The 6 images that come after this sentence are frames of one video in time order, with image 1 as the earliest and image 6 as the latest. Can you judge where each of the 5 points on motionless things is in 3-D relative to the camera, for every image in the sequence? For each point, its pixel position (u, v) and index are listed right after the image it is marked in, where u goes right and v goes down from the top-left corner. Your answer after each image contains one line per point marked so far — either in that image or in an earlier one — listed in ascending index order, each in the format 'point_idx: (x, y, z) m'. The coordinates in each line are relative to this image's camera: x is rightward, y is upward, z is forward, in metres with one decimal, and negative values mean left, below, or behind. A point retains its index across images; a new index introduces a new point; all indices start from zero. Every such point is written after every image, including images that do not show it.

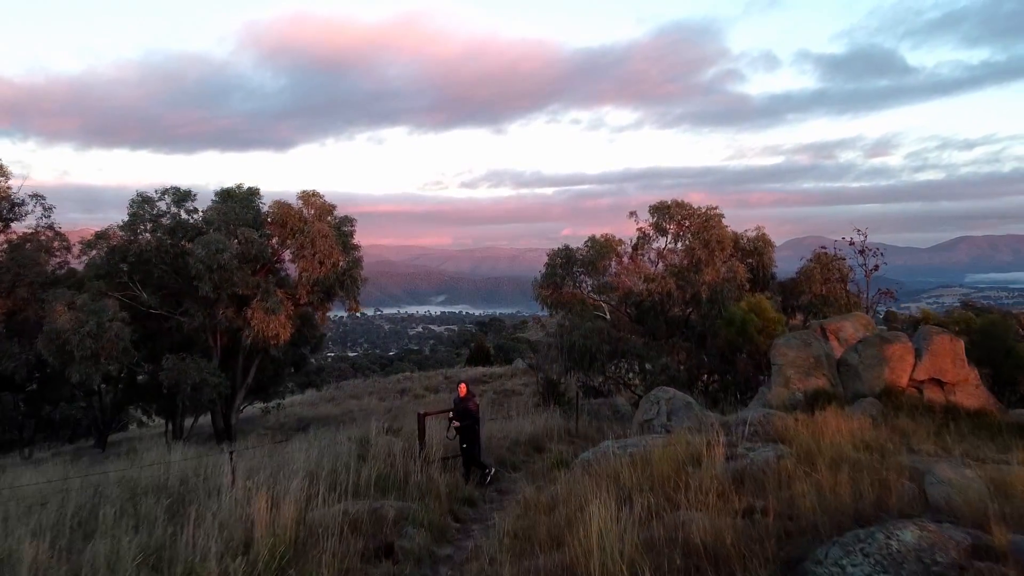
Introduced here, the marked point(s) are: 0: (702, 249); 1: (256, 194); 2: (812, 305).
0: (+4.7, +1.0, +14.5) m
1: (-5.7, +2.1, +13.0) m
2: (+7.8, -0.4, +15.2) m
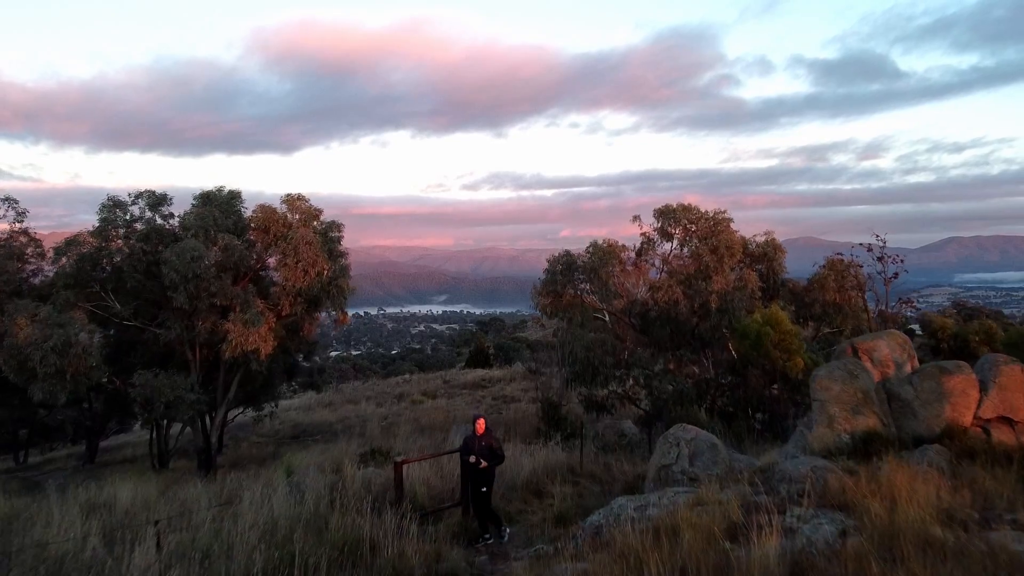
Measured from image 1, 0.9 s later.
0: (+4.6, +0.8, +13.7) m
1: (-5.8, +1.9, +12.3) m
2: (+7.8, -0.6, +14.4) m
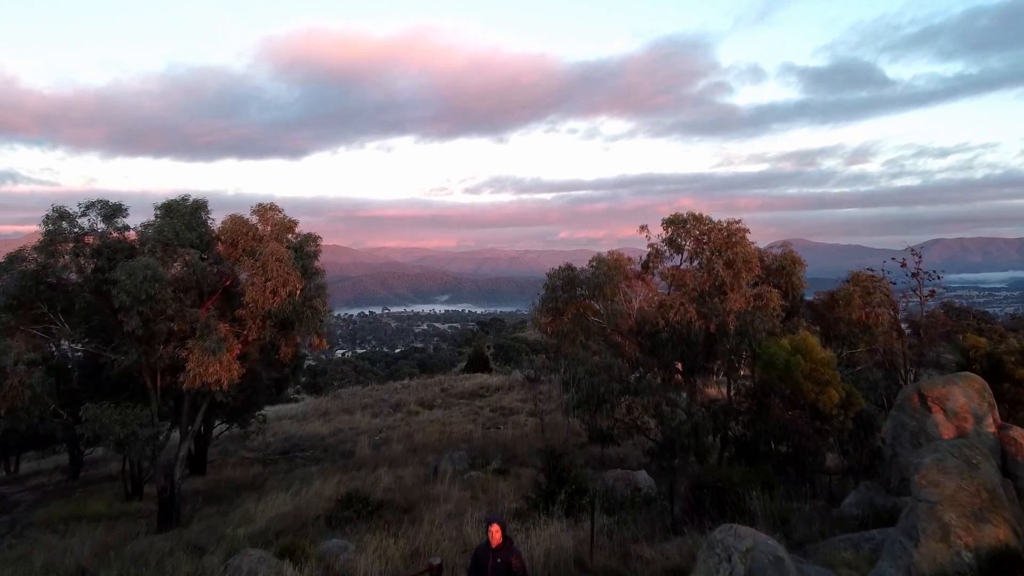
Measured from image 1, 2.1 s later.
0: (+4.5, +0.4, +12.5) m
1: (-5.8, +1.5, +11.0) m
2: (+7.7, -1.0, +13.2) m
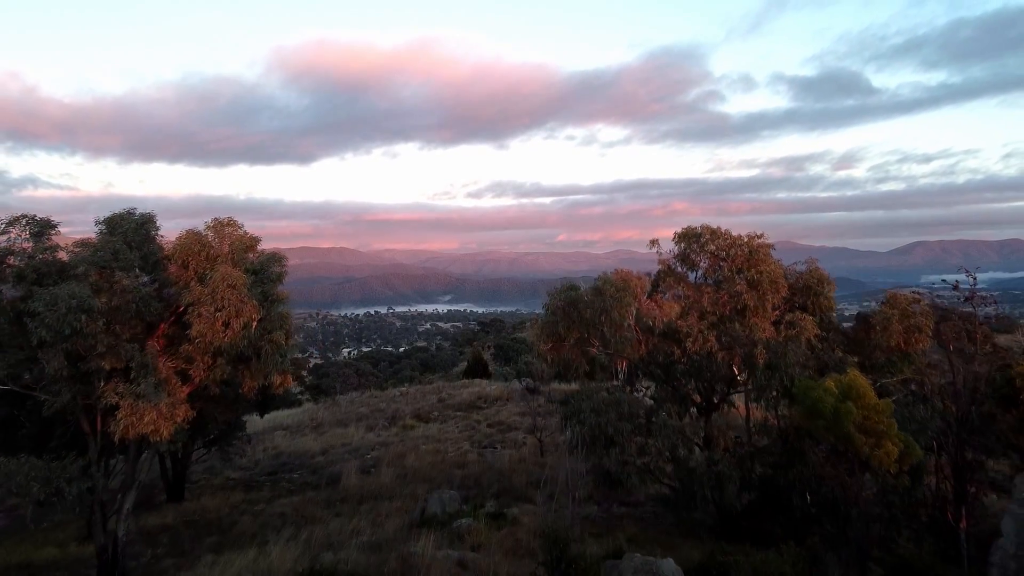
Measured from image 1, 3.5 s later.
0: (+4.5, -0.1, +11.1) m
1: (-5.9, +1.1, +9.6) m
2: (+7.6, -1.5, +11.8) m
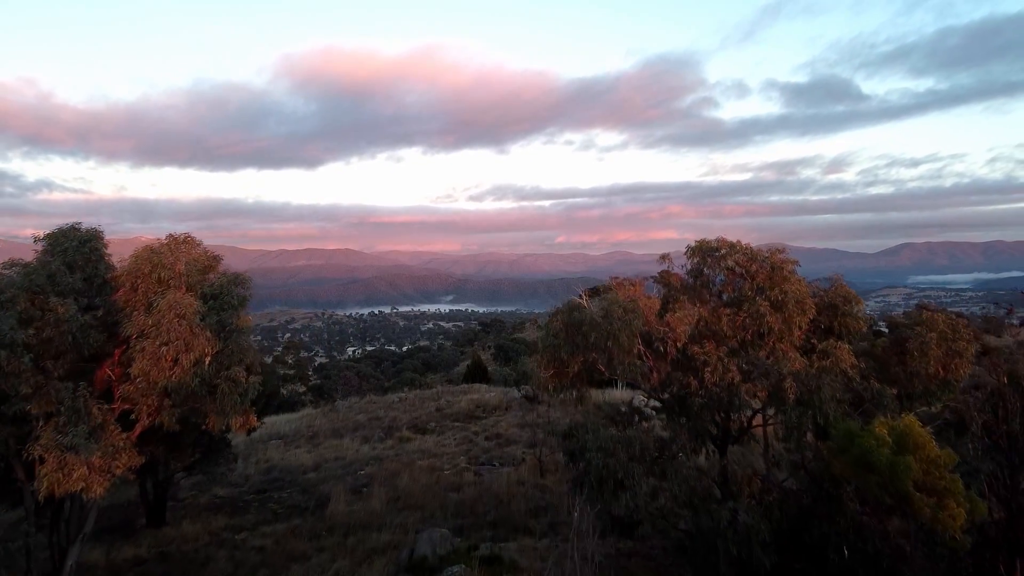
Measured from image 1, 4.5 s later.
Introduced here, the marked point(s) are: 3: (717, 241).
0: (+4.4, -0.4, +9.9) m
1: (-6.0, +0.7, +8.4) m
2: (+7.5, -1.9, +10.6) m
3: (+3.9, +0.8, +11.0) m
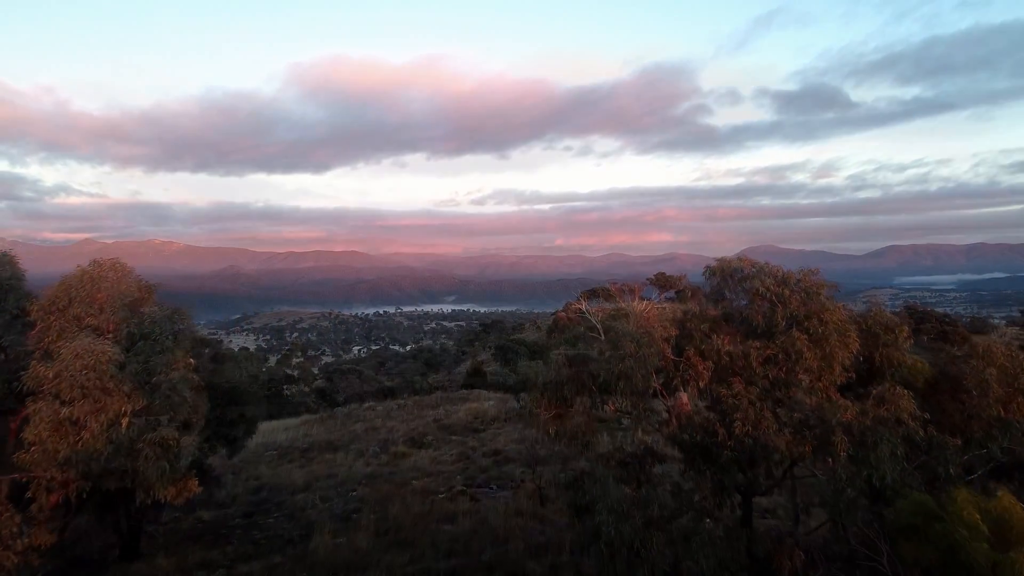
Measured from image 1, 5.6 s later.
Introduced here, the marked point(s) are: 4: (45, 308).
0: (+4.3, -0.9, +8.5) m
1: (-6.1, +0.3, +7.0) m
2: (+7.5, -2.3, +9.2) m
3: (+3.8, +0.4, +9.6) m
4: (-5.2, -0.3, +6.4) m
